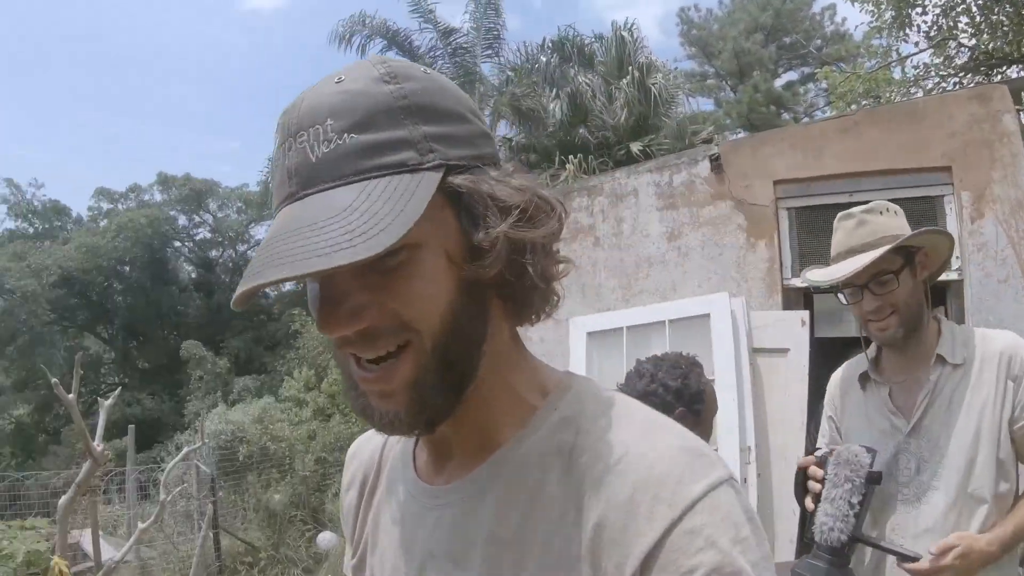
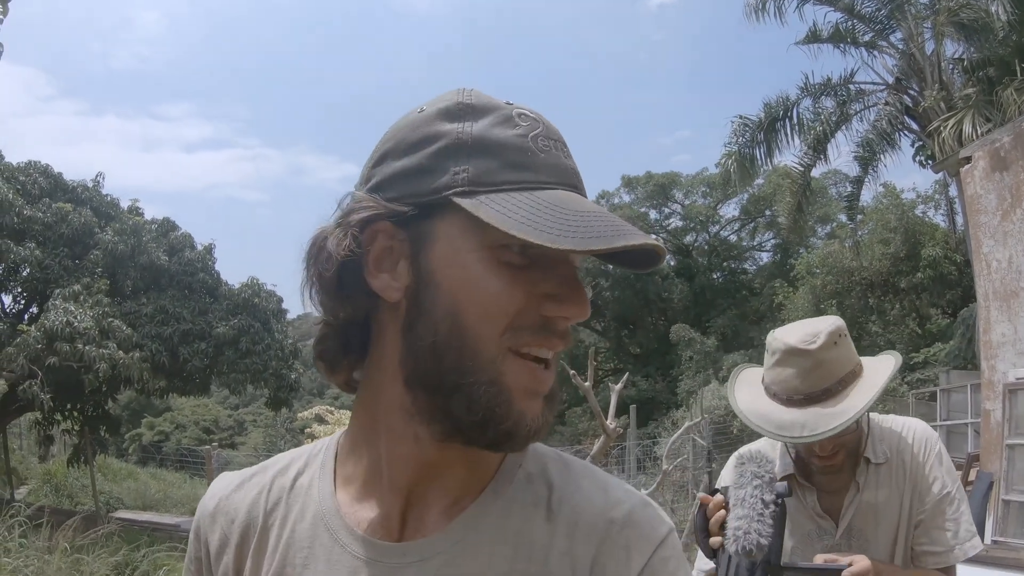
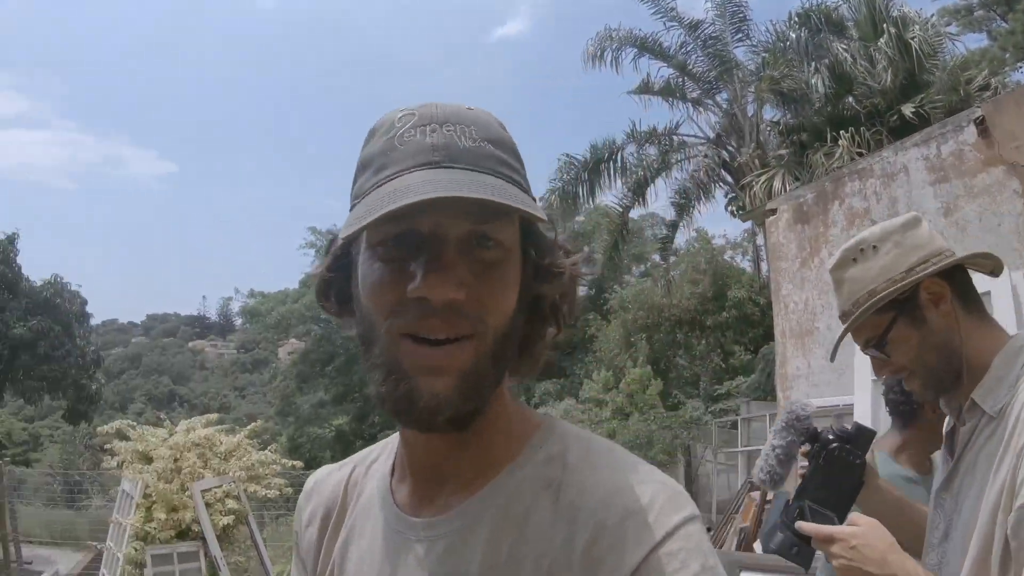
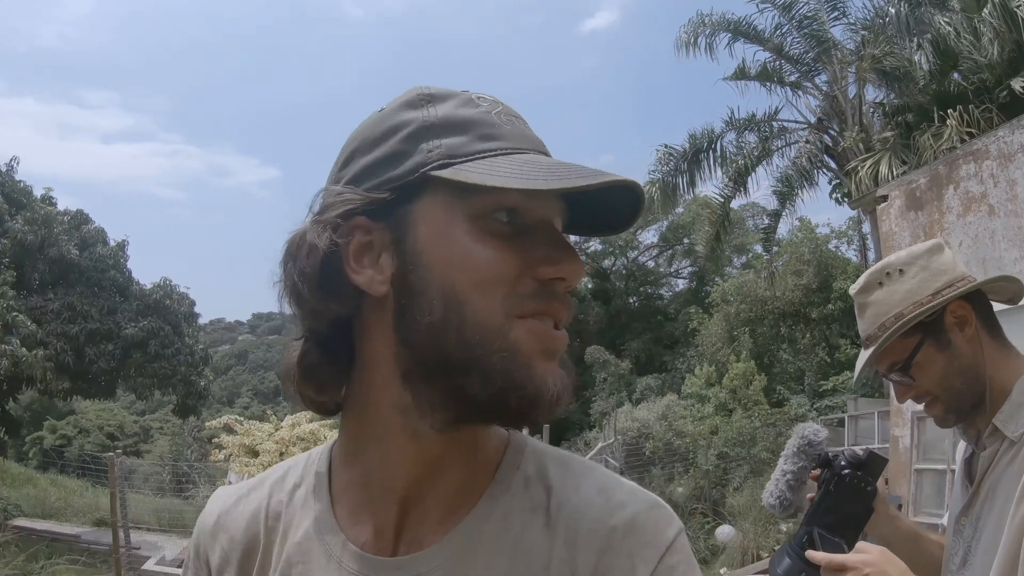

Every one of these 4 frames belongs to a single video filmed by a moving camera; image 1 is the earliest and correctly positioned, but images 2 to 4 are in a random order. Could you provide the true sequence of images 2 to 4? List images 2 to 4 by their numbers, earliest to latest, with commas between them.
3, 4, 2
